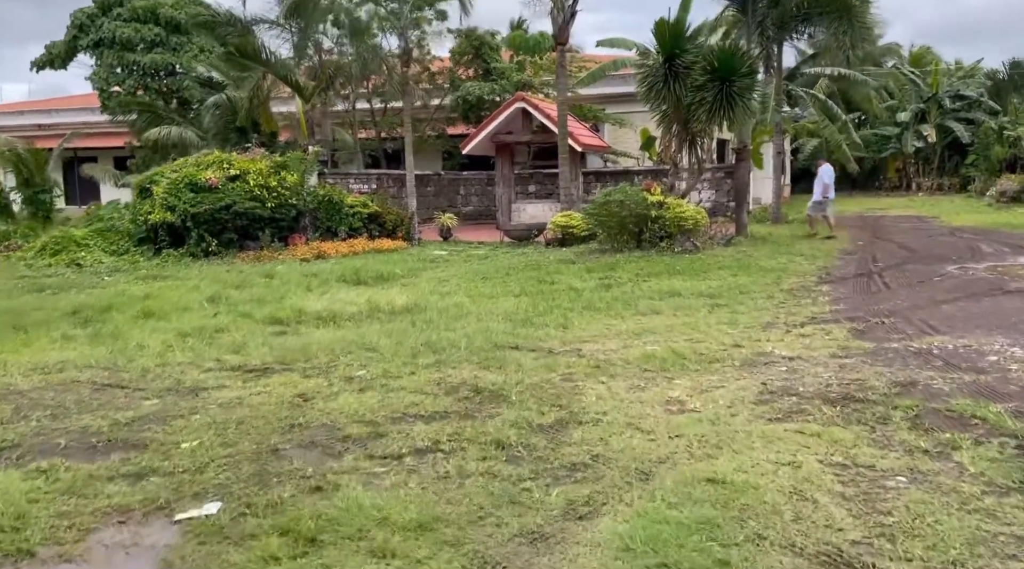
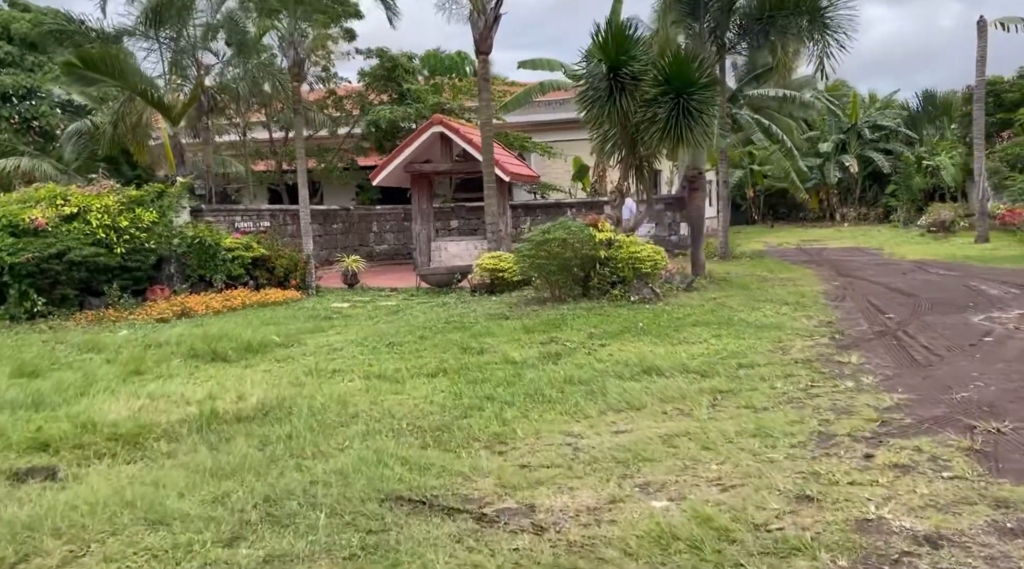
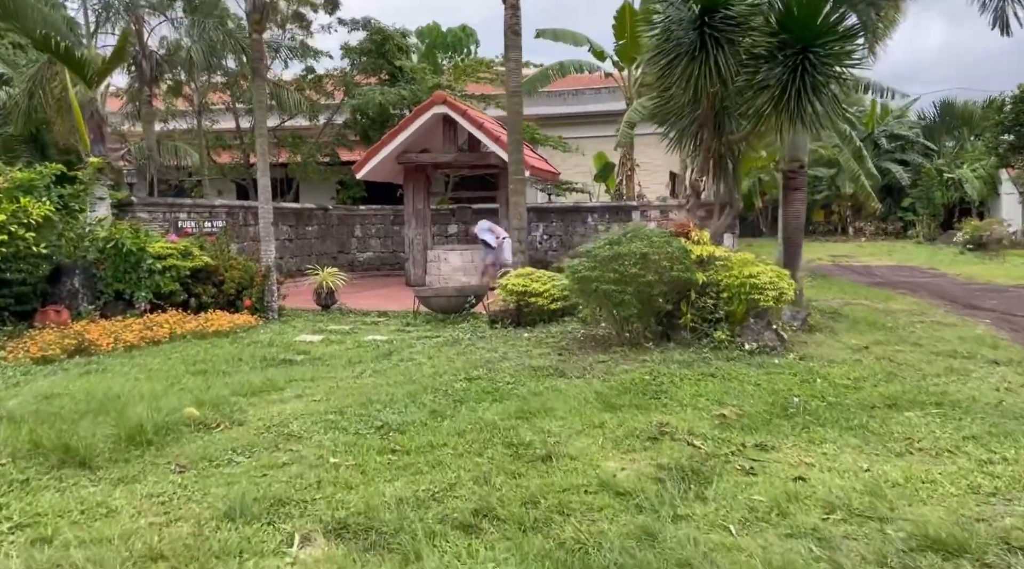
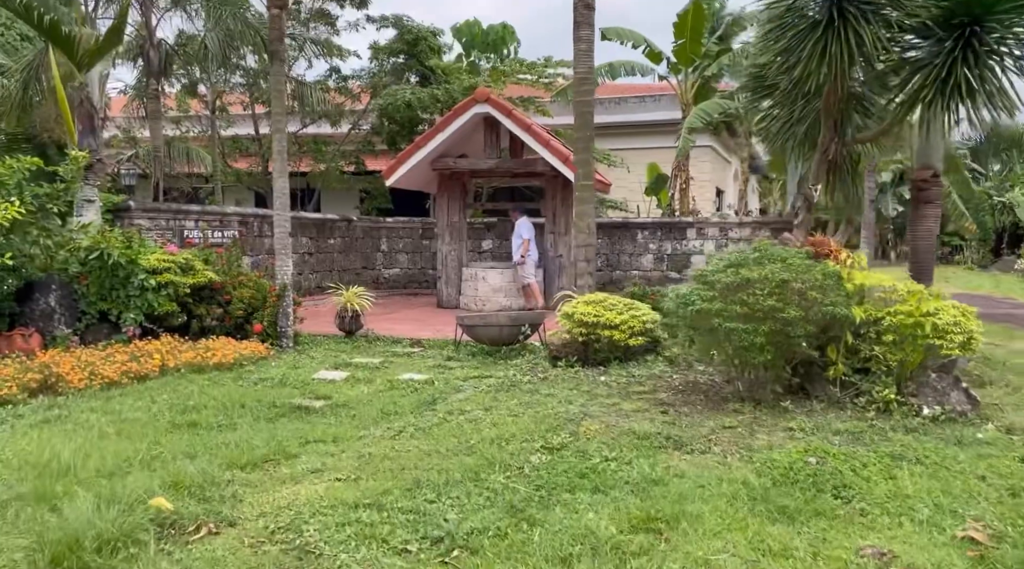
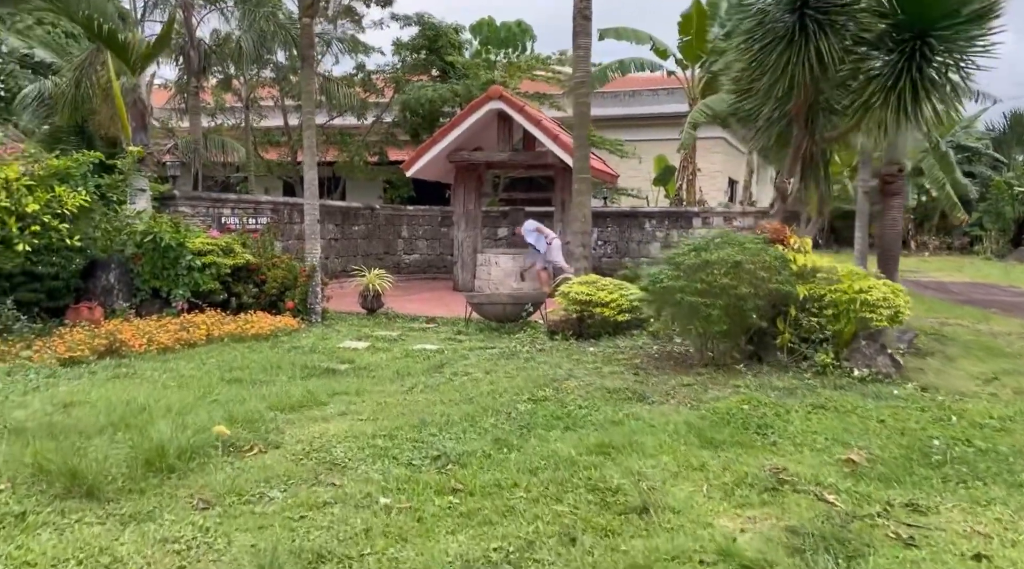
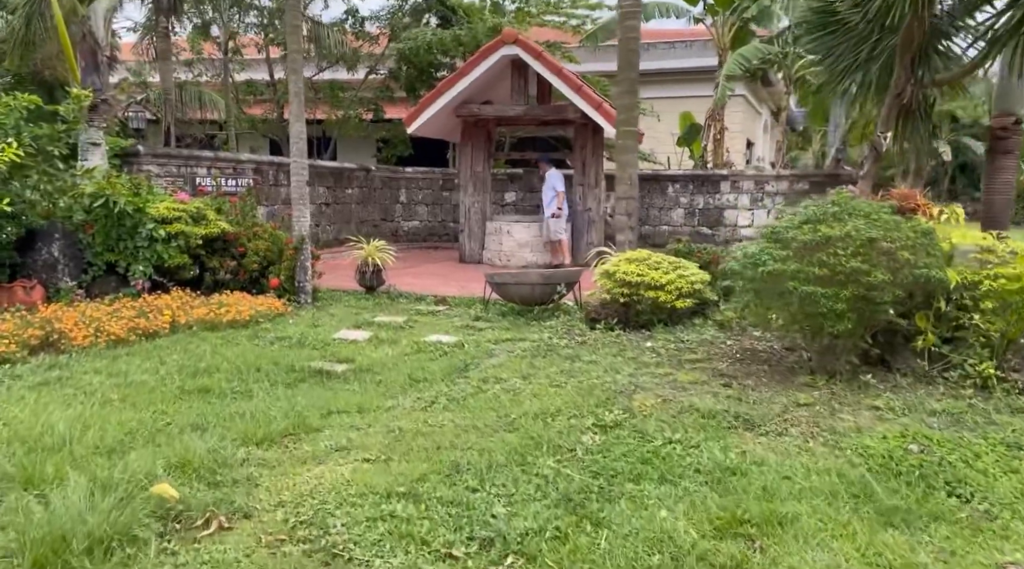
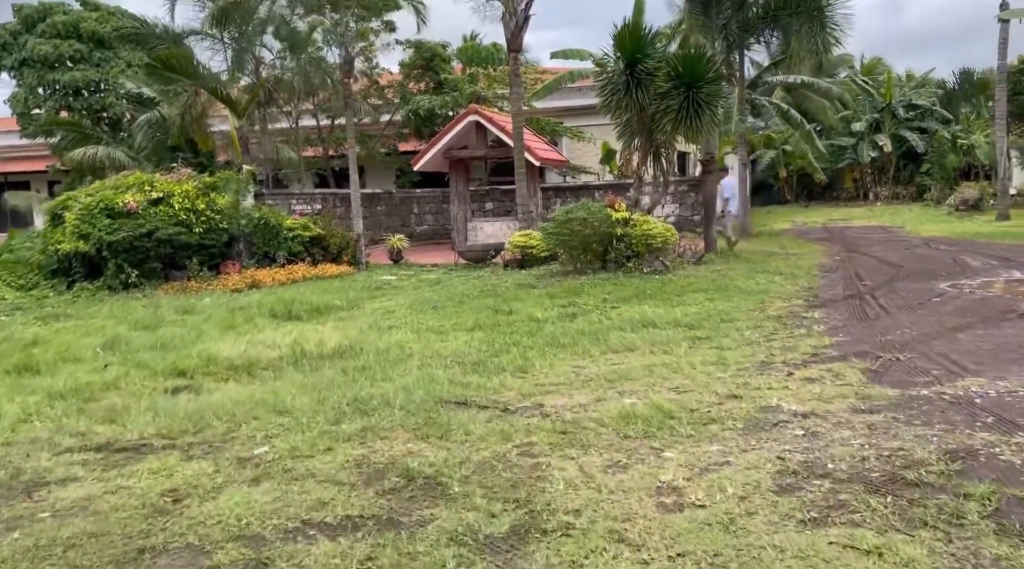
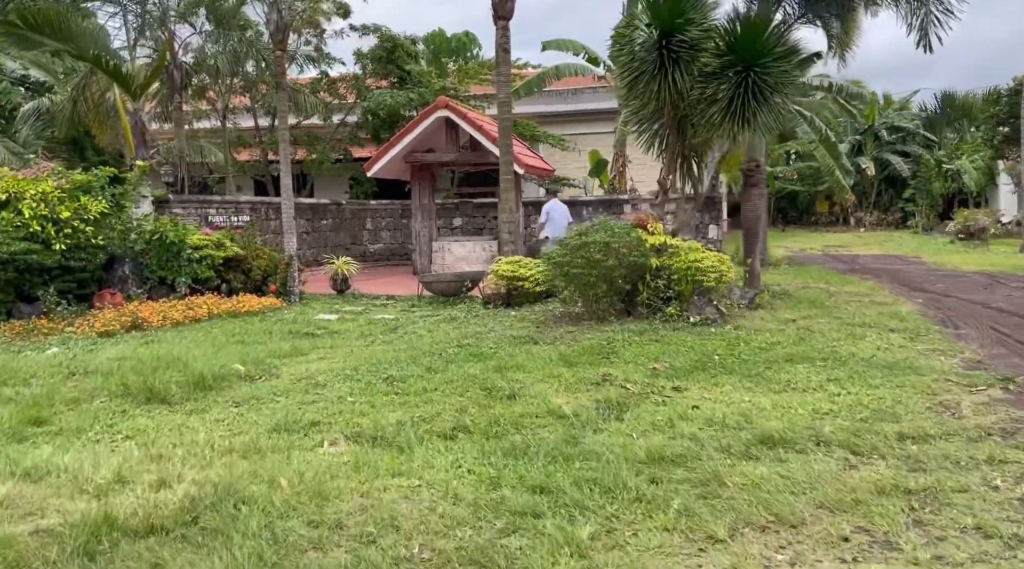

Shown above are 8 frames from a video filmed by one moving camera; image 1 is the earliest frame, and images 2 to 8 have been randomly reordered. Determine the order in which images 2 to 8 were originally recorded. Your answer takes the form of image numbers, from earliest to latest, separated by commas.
7, 2, 8, 3, 5, 4, 6
